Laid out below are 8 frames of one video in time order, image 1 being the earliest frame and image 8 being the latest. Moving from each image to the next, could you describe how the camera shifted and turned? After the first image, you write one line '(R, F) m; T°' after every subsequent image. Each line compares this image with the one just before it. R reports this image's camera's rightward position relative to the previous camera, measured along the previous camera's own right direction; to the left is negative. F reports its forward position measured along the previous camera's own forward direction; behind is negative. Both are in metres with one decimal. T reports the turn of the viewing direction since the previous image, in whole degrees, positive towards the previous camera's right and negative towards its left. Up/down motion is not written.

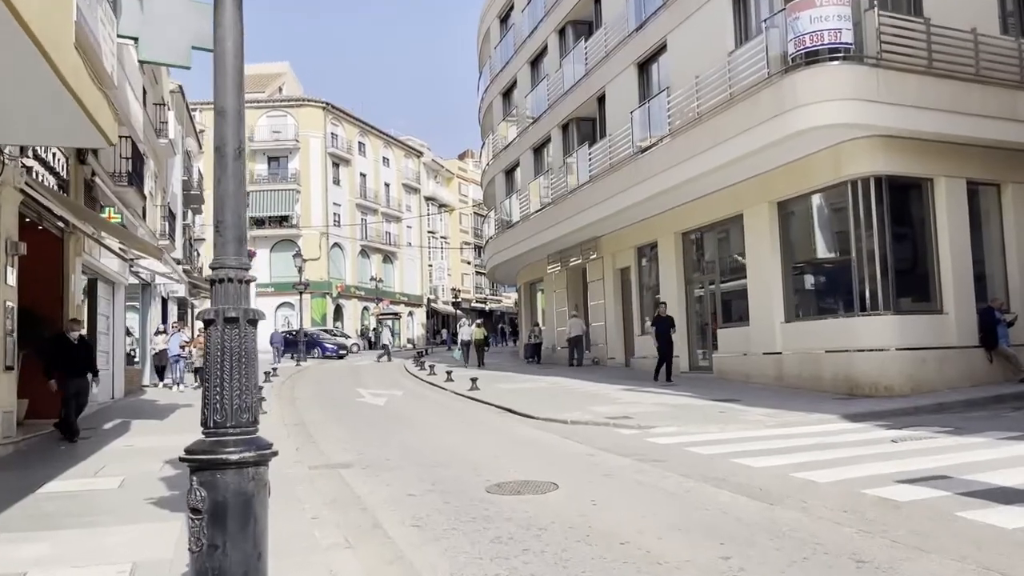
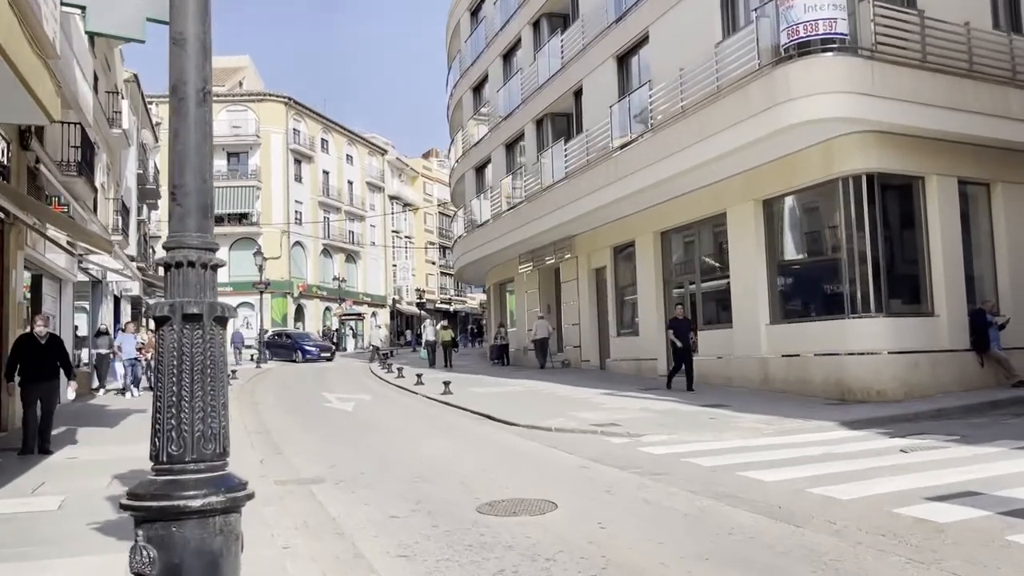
(-0.3, +0.8) m; +3°
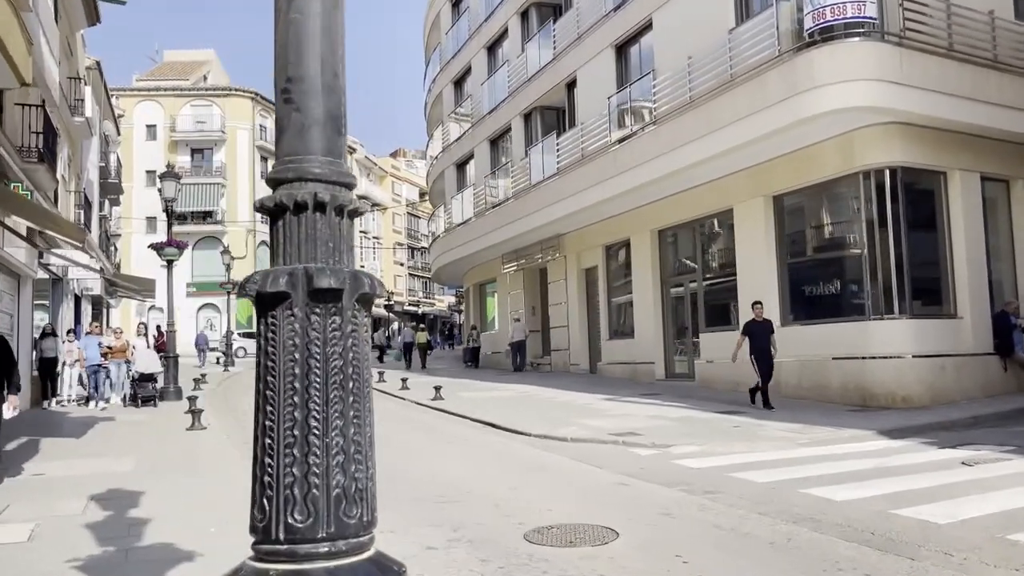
(-0.7, +0.9) m; +3°
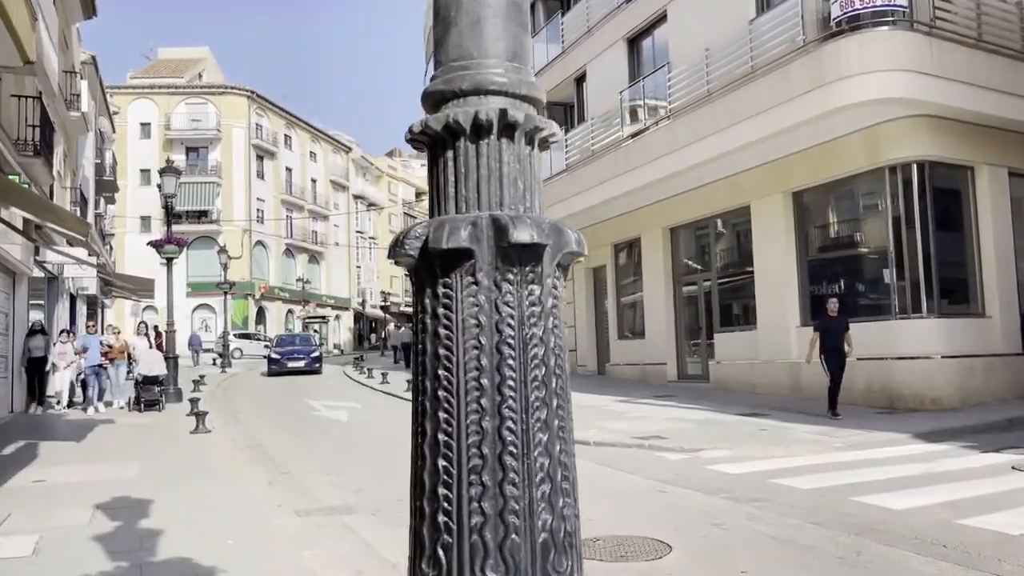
(-0.3, +0.4) m; 0°
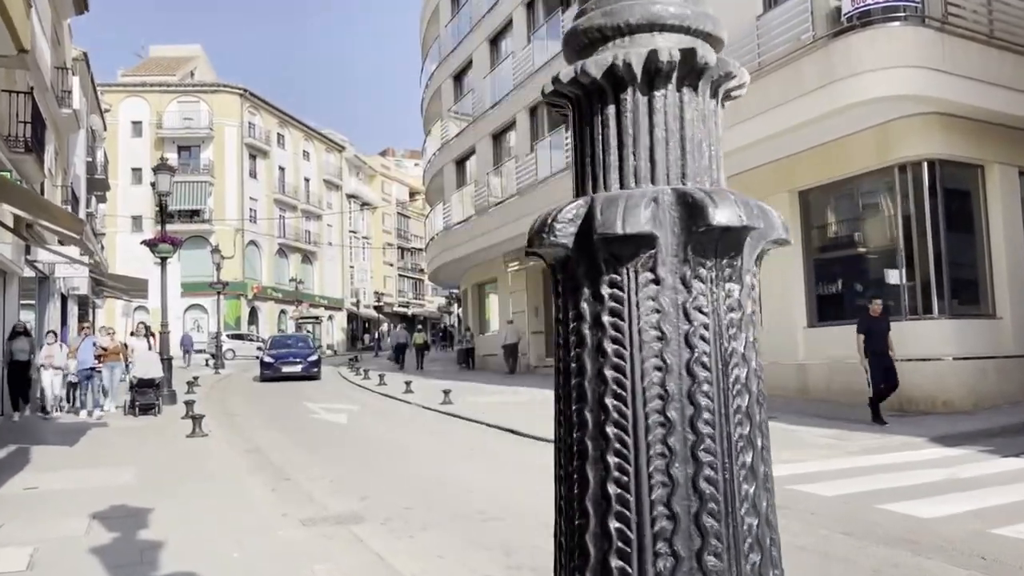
(-0.2, +0.3) m; +1°
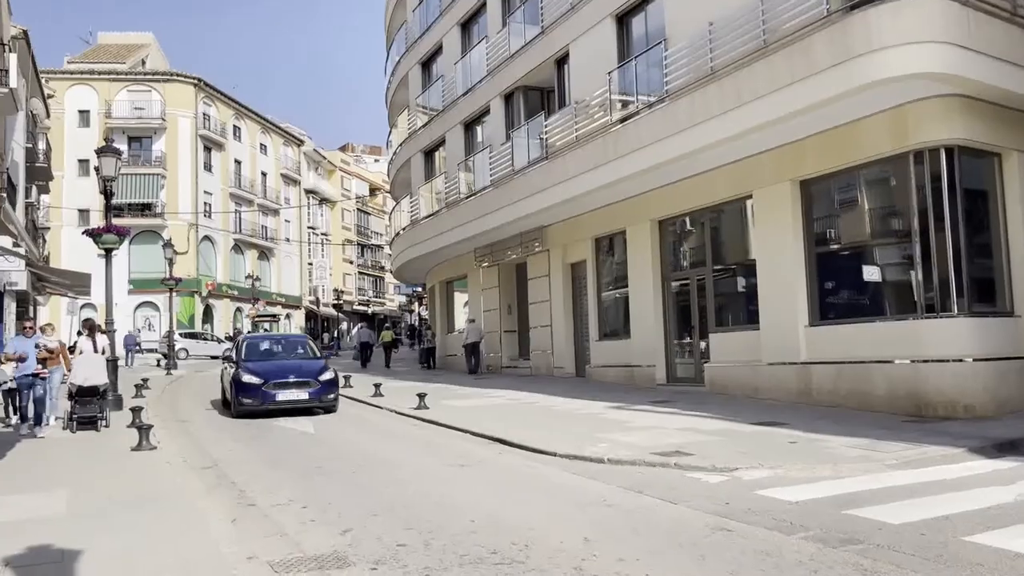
(-0.4, +1.2) m; +3°
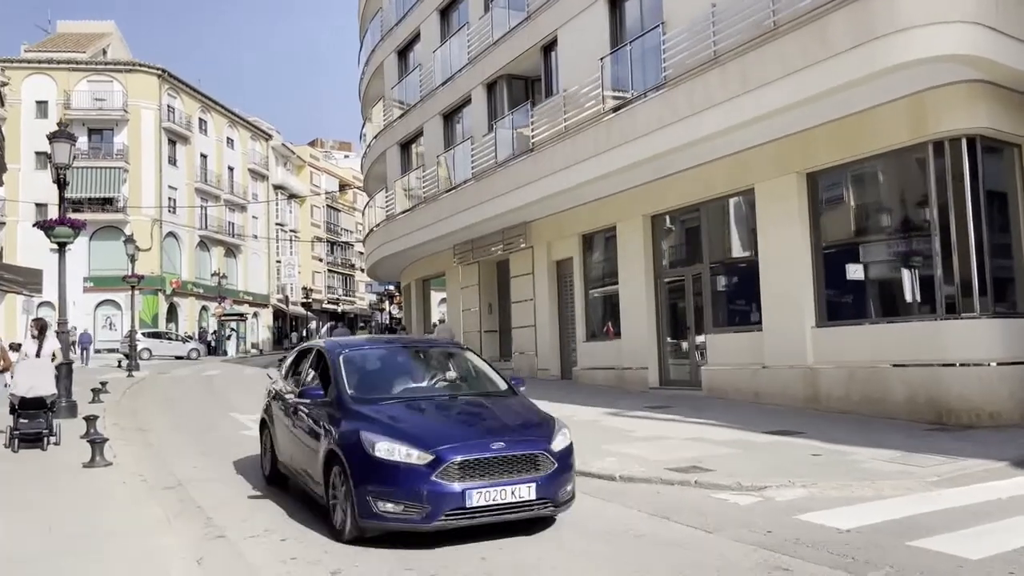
(-0.3, +0.9) m; +2°
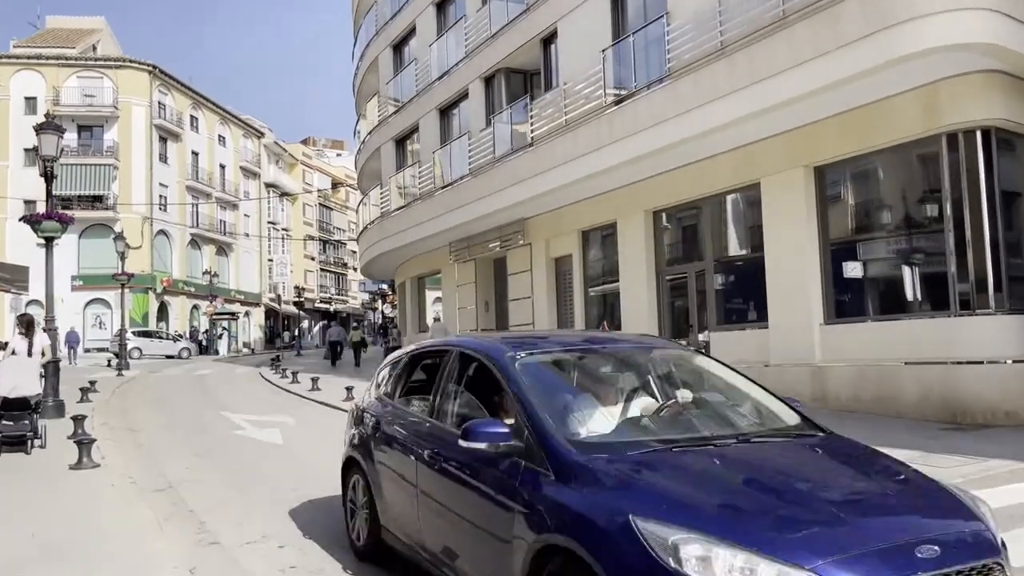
(-0.1, +0.3) m; +1°
